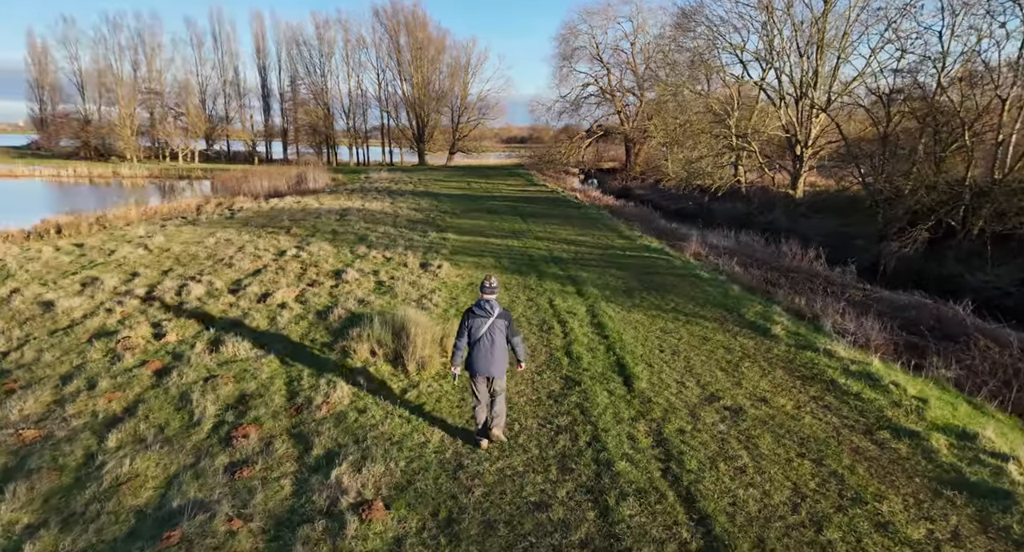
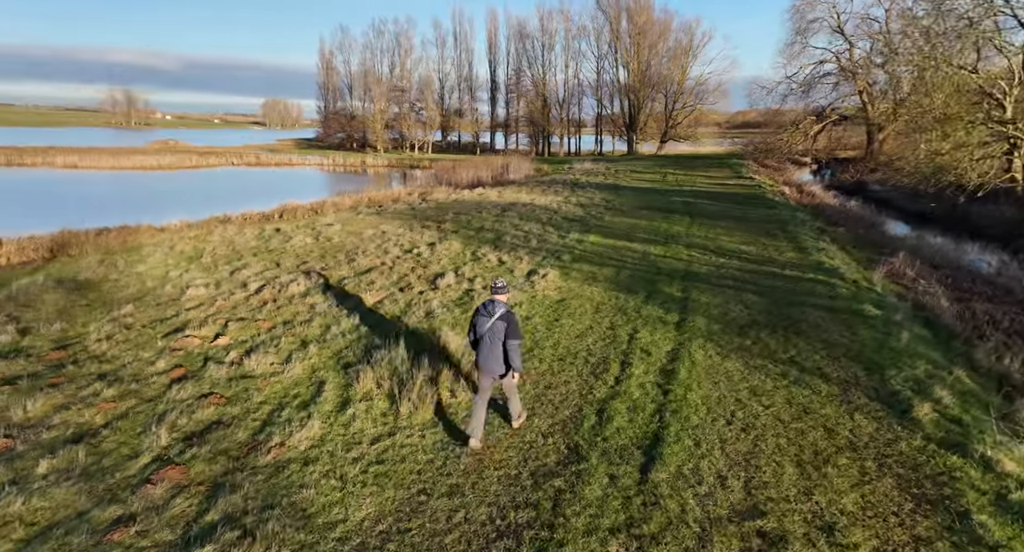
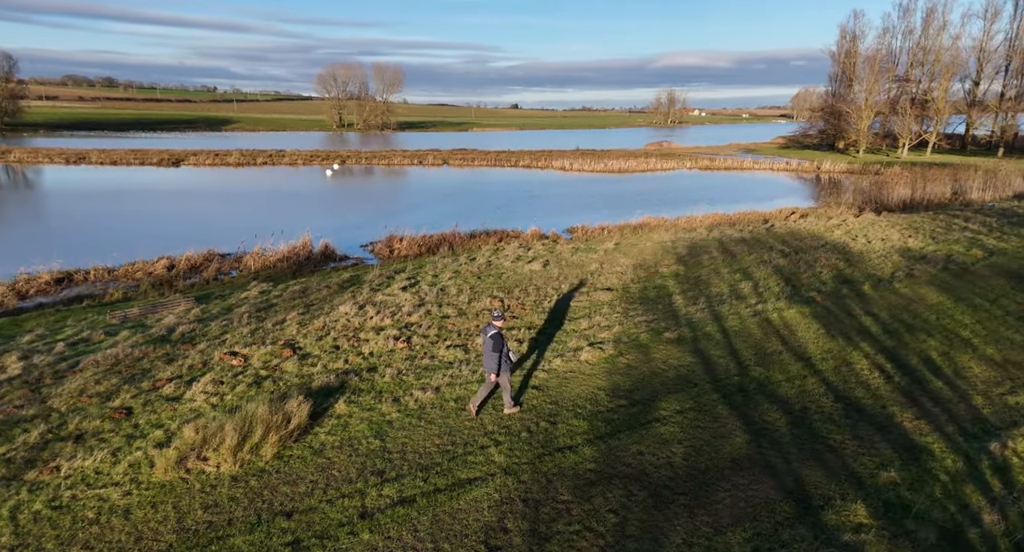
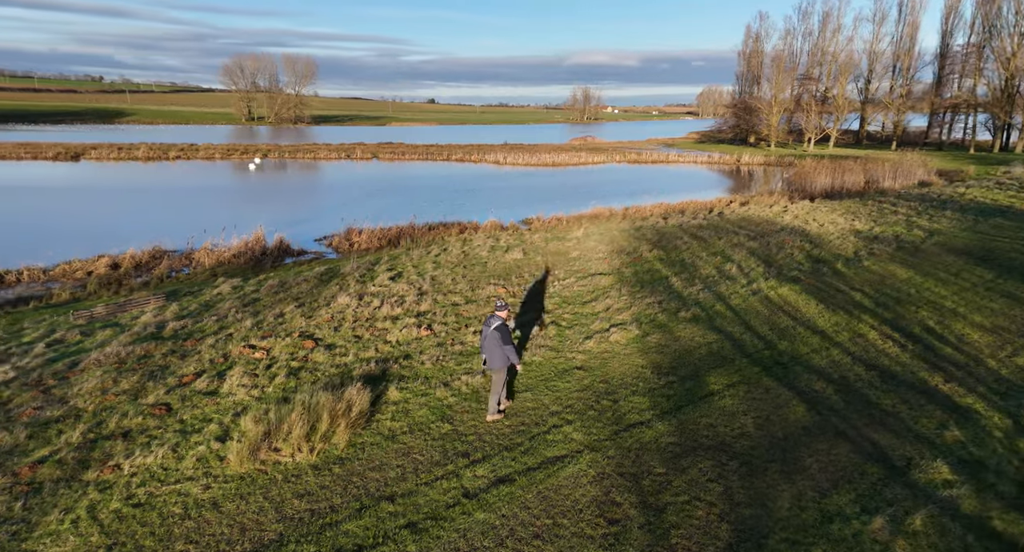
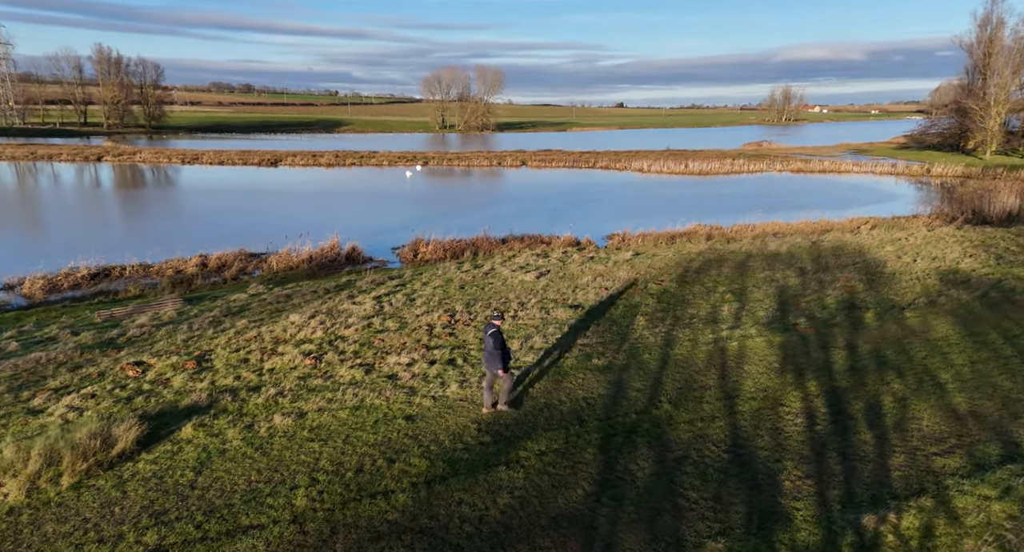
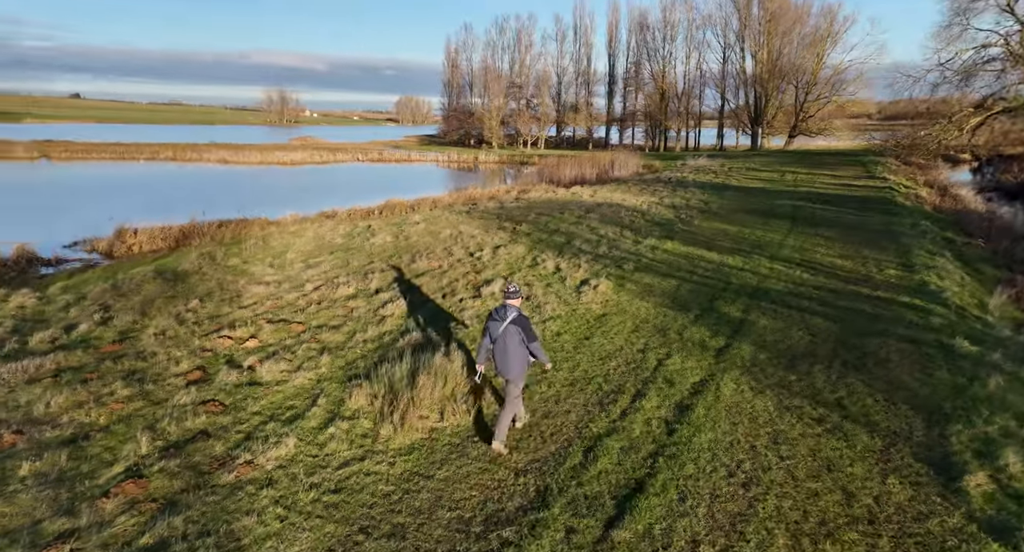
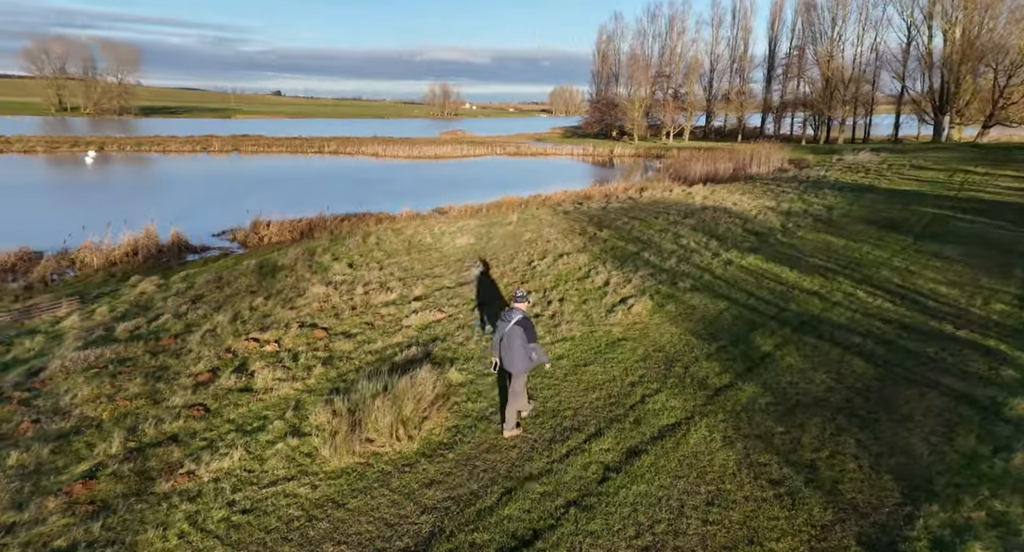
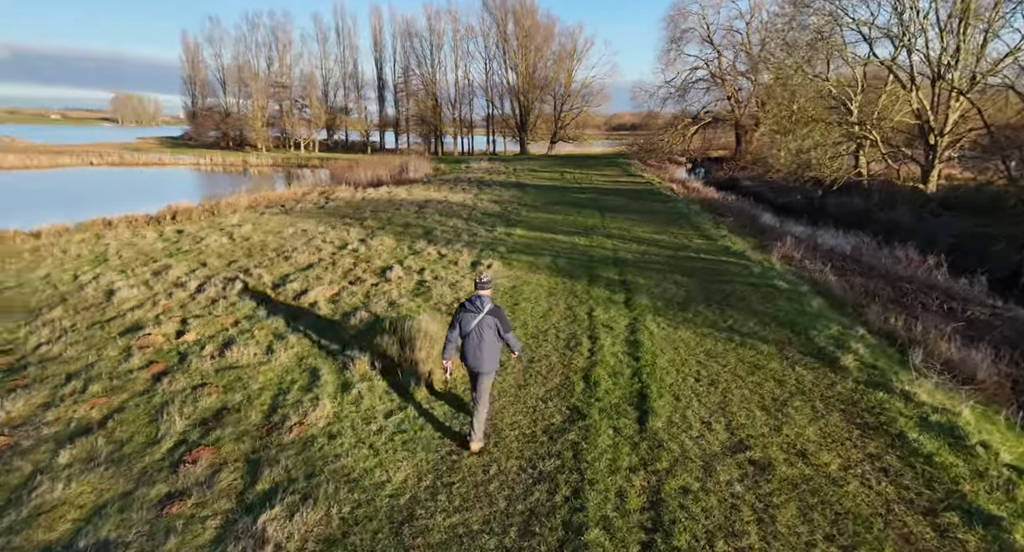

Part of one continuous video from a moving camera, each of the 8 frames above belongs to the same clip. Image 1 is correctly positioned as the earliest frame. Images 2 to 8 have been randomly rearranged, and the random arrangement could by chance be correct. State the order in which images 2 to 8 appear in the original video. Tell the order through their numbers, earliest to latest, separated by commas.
8, 2, 6, 7, 4, 3, 5
